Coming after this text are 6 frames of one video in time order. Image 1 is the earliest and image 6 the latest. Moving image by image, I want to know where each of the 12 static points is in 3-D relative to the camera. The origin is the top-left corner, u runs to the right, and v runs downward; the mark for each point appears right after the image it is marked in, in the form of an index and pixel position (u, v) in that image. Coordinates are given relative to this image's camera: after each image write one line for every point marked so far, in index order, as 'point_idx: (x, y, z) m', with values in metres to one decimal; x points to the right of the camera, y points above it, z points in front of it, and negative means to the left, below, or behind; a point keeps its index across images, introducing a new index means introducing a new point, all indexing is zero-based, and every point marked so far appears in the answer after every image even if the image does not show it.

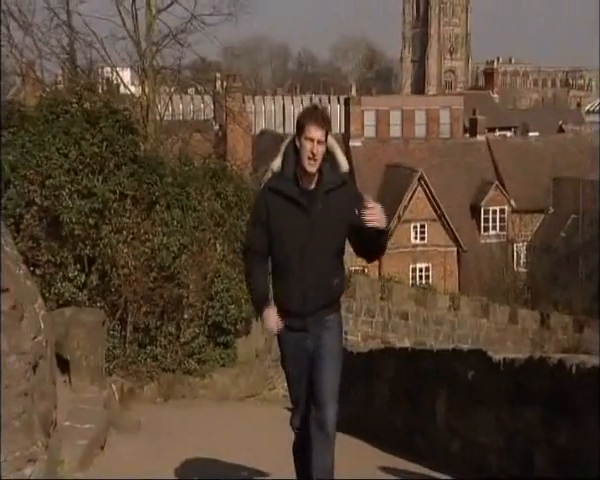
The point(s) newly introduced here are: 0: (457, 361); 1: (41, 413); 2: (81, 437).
0: (+2.4, -1.9, +5.8) m
1: (-3.5, -2.4, +5.3) m
2: (-3.1, -2.9, +5.5) m
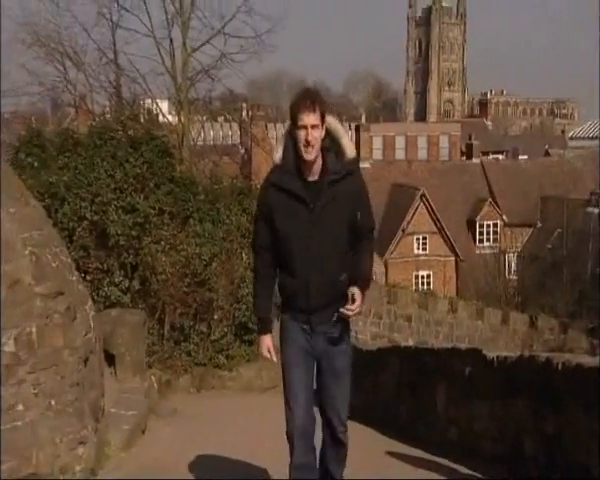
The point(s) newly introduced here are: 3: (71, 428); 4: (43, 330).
0: (+2.7, -2.0, +6.4) m
1: (-3.2, -2.6, +5.9) m
2: (-2.8, -3.0, +6.1) m
3: (-3.4, -2.8, +5.5) m
4: (-3.7, -1.3, +5.4) m
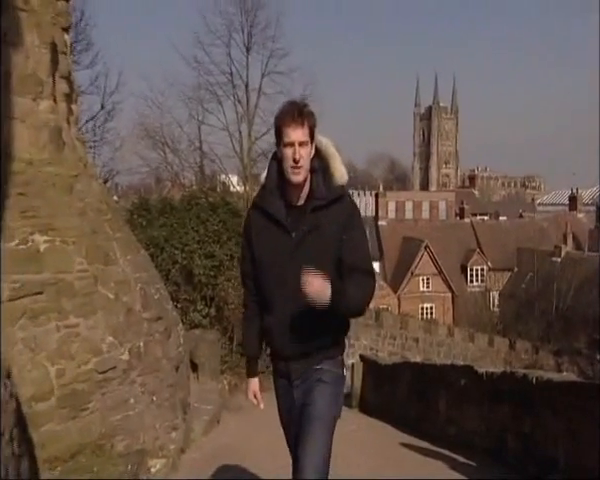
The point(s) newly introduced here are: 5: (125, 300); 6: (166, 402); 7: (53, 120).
0: (+3.4, -2.9, +8.1) m
1: (-2.5, -3.4, +7.8) m
2: (-2.1, -3.8, +7.9) m
3: (-2.7, -3.6, +7.3) m
4: (-3.1, -2.1, +7.3) m
5: (-3.4, -1.2, +7.2) m
6: (-2.7, -3.3, +7.4) m
7: (-4.8, +2.3, +7.1) m
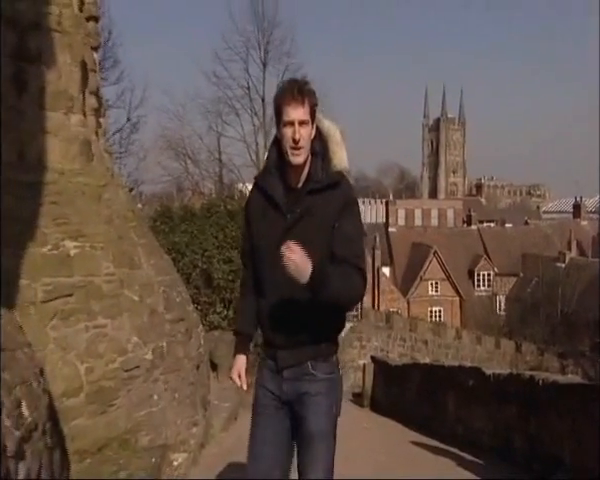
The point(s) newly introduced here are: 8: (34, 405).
0: (+3.7, -3.1, +8.4) m
1: (-2.2, -3.5, +8.2) m
2: (-1.8, -4.0, +8.3) m
3: (-2.4, -3.7, +7.7) m
4: (-2.8, -2.2, +7.7) m
5: (-3.2, -1.3, +7.6) m
6: (-2.4, -3.4, +7.8) m
7: (-4.5, +2.2, +7.6) m
8: (-4.3, -2.6, +5.8) m
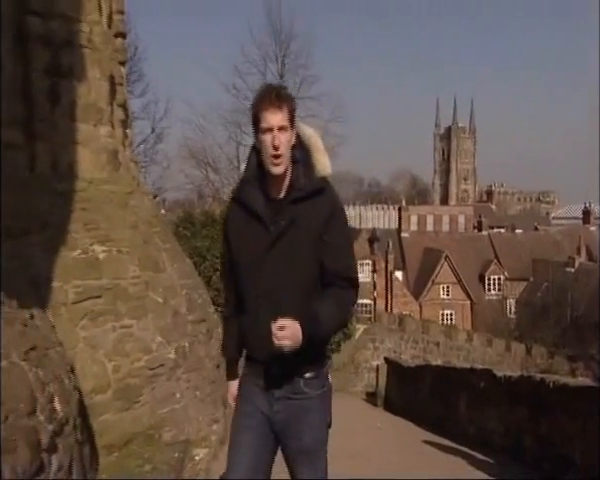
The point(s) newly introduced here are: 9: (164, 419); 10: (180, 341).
0: (+4.0, -3.2, +8.6) m
1: (-1.9, -3.6, +8.5) m
2: (-1.5, -4.1, +8.6) m
3: (-2.1, -3.8, +8.0) m
4: (-2.4, -2.3, +8.1) m
5: (-2.8, -1.4, +8.0) m
6: (-2.1, -3.5, +8.1) m
7: (-4.1, +2.1, +8.0) m
8: (-4.0, -2.7, +6.2) m
9: (-2.8, -3.7, +7.5) m
10: (-2.6, -2.2, +7.9) m
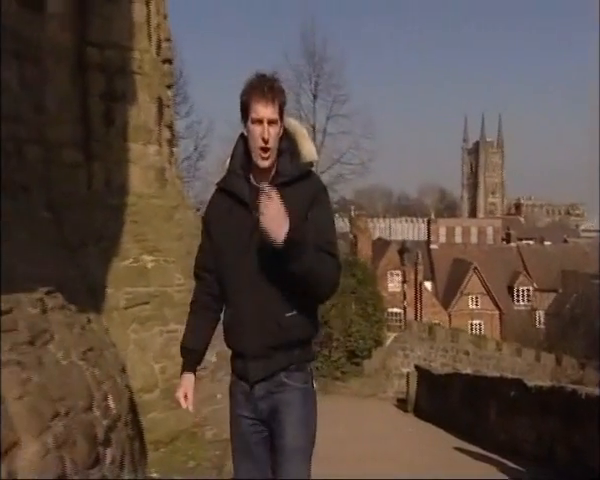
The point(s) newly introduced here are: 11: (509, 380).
0: (+4.8, -3.4, +8.7) m
1: (-1.1, -3.9, +9.0) m
2: (-0.7, -4.3, +9.1) m
3: (-1.3, -4.0, +8.5) m
4: (-1.7, -2.6, +8.6) m
5: (-2.0, -1.7, +8.5) m
6: (-1.3, -3.8, +8.6) m
7: (-3.4, +1.9, +8.7) m
8: (-3.3, -2.9, +6.8) m
9: (-2.1, -3.9, +8.1) m
10: (-1.9, -2.4, +8.5) m
11: (+4.9, -3.3, +8.6) m
